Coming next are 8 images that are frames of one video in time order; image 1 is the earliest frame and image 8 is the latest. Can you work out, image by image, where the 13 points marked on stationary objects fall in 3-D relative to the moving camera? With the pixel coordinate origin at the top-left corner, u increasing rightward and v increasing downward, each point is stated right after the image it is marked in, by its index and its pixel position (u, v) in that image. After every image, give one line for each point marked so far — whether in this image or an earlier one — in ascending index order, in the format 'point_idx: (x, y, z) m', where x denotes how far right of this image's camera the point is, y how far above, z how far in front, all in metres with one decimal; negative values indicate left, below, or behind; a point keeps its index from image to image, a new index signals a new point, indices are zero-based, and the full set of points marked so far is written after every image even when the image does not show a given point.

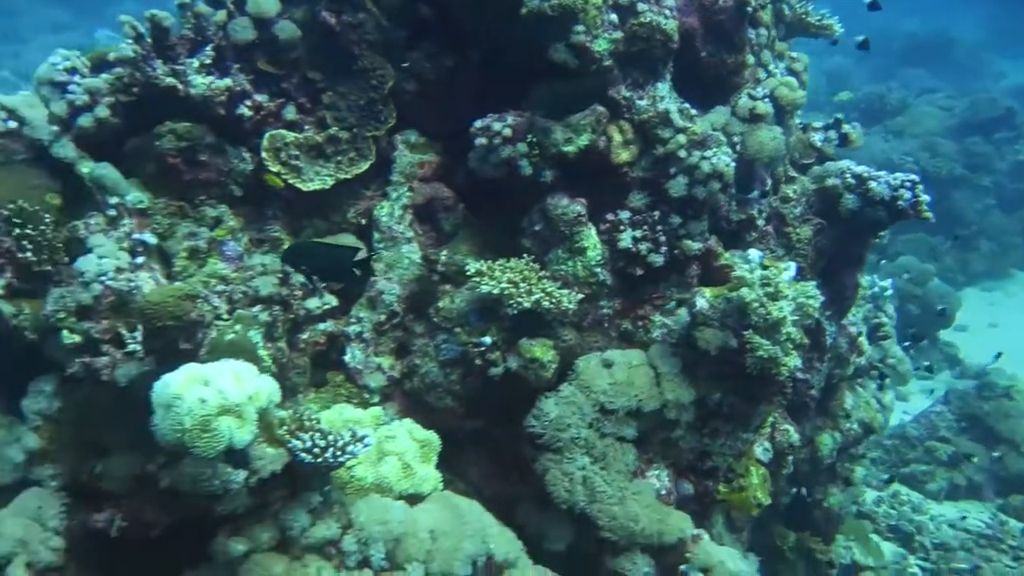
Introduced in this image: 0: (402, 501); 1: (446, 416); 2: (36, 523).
0: (-0.3, -0.6, +2.4) m
1: (-0.2, -0.4, +2.9) m
2: (-1.5, -0.7, +2.6) m
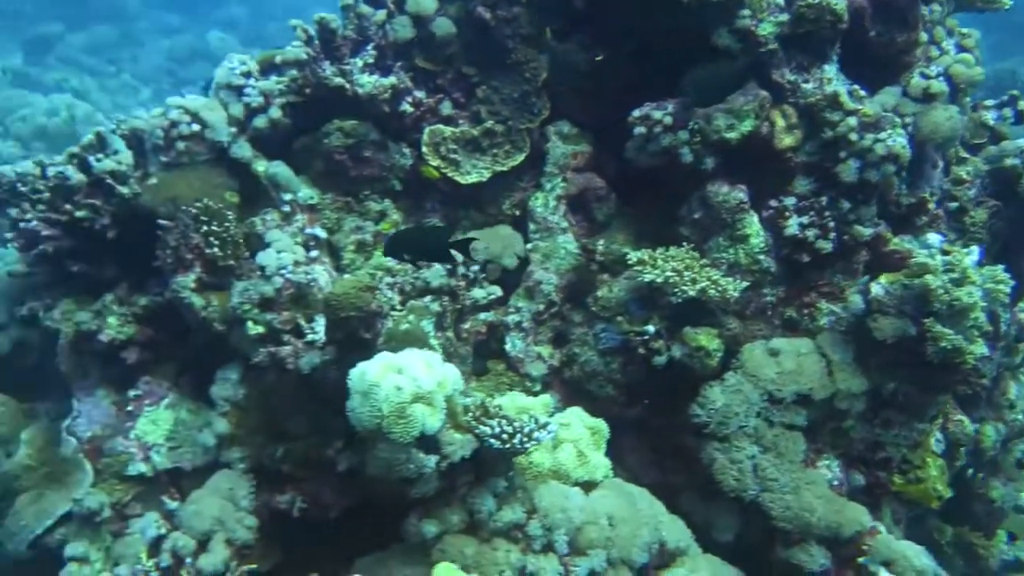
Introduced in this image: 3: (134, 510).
0: (+0.2, -0.6, +2.4) m
1: (+0.3, -0.4, +3.0) m
2: (-0.9, -0.7, +2.7) m
3: (-1.3, -0.8, +2.9) m
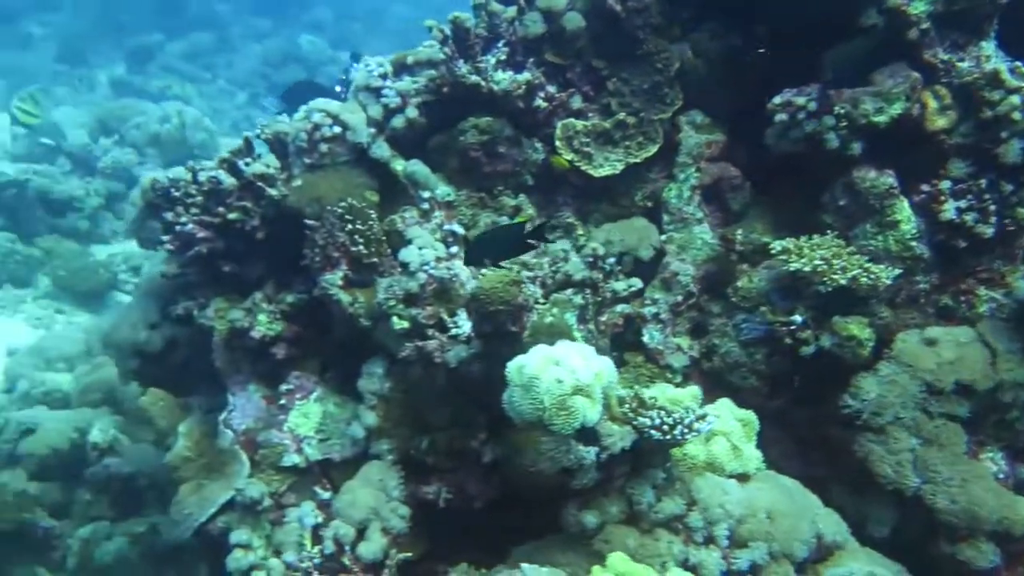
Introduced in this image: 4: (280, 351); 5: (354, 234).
0: (+0.6, -0.5, +2.4) m
1: (+0.8, -0.4, +2.9) m
2: (-0.4, -0.7, +2.8) m
3: (-0.8, -0.8, +3.0) m
4: (-0.9, -0.2, +3.2) m
5: (-0.6, +0.2, +3.0) m
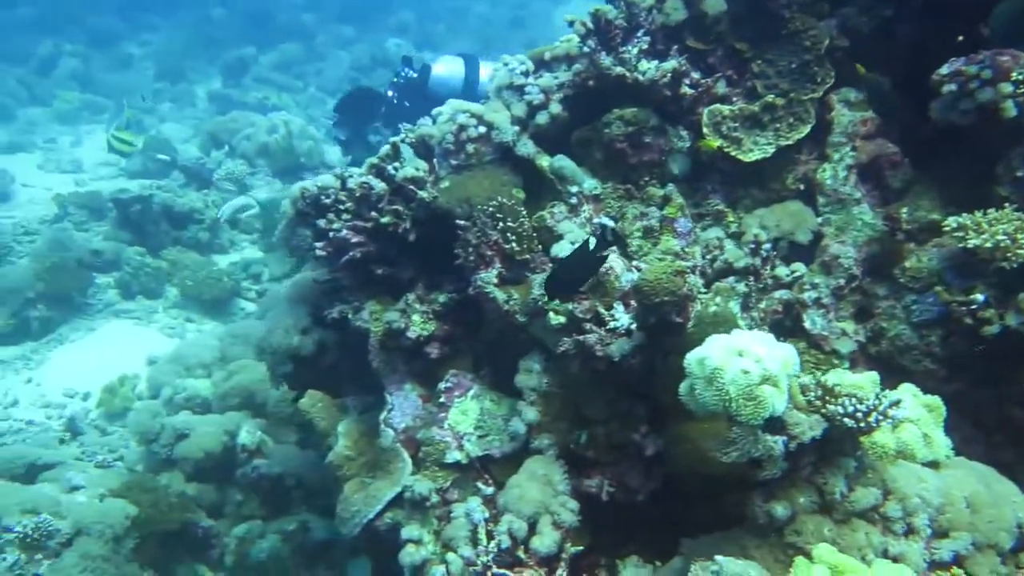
0: (+1.1, -0.5, +2.3) m
1: (+1.4, -0.3, +2.8) m
2: (+0.1, -0.7, +2.8) m
3: (-0.2, -0.8, +3.0) m
4: (-0.3, -0.2, +3.3) m
5: (0.0, +0.2, +3.0) m
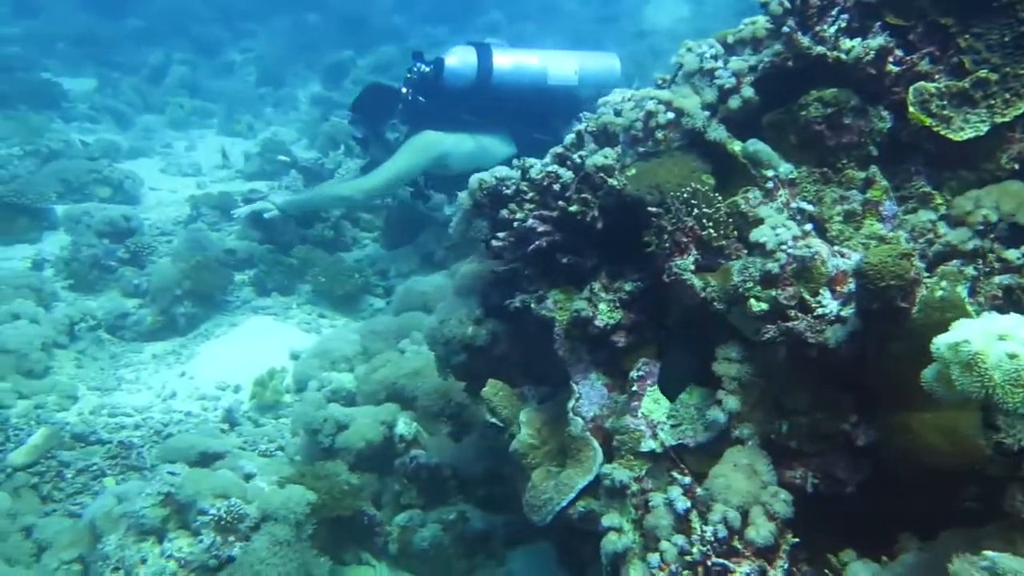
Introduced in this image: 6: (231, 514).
0: (+1.8, -0.4, +2.2) m
1: (+2.0, -0.3, +2.6) m
2: (+0.8, -0.6, +2.8) m
3: (+0.5, -0.7, +3.0) m
4: (+0.4, -0.2, +3.3) m
5: (+0.7, +0.2, +3.0) m
6: (-1.3, -1.1, +4.0) m
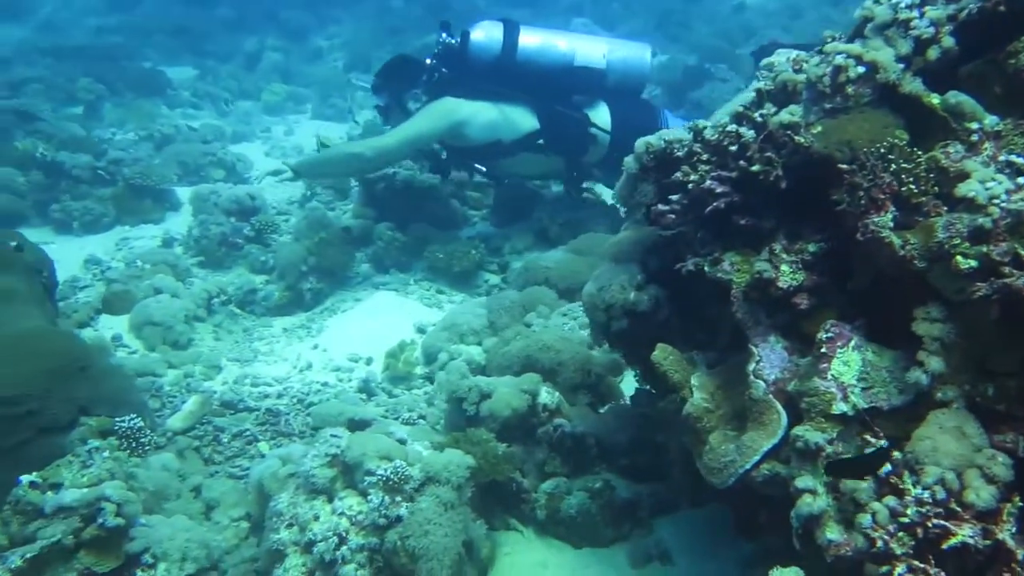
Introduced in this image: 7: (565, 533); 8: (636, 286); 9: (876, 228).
0: (+2.3, -0.3, +2.0) m
1: (+2.7, -0.1, +2.4) m
2: (+1.5, -0.5, +2.7) m
3: (+1.2, -0.6, +2.9) m
4: (+1.1, 0.0, +3.2) m
5: (+1.3, +0.4, +2.9) m
6: (-0.6, -0.9, +4.1) m
7: (+0.3, -1.4, +4.7) m
8: (+0.6, 0.0, +3.9) m
9: (+1.3, +0.2, +2.9) m
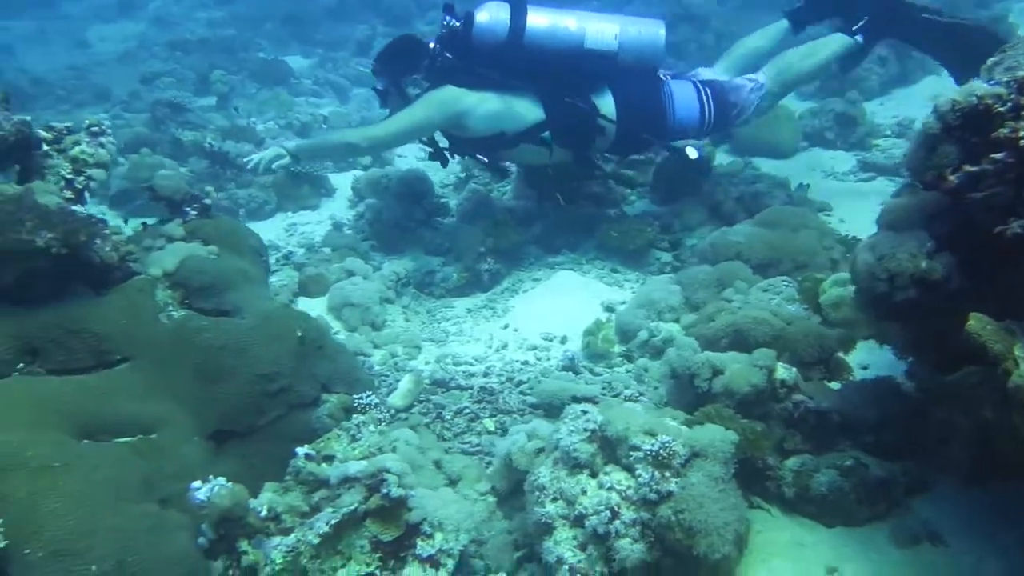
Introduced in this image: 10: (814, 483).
0: (+3.4, -0.2, +1.6) m
1: (+3.7, 0.0, +2.0) m
2: (+2.6, -0.4, +2.4) m
3: (+2.3, -0.4, +2.7) m
4: (+2.3, +0.1, +3.0) m
5: (+2.5, +0.5, +2.6) m
6: (+0.7, -0.8, +4.0) m
7: (+1.6, -1.2, +4.5) m
8: (+1.8, +0.2, +3.7) m
9: (+2.4, +0.3, +2.6) m
10: (+1.6, -1.1, +4.6) m
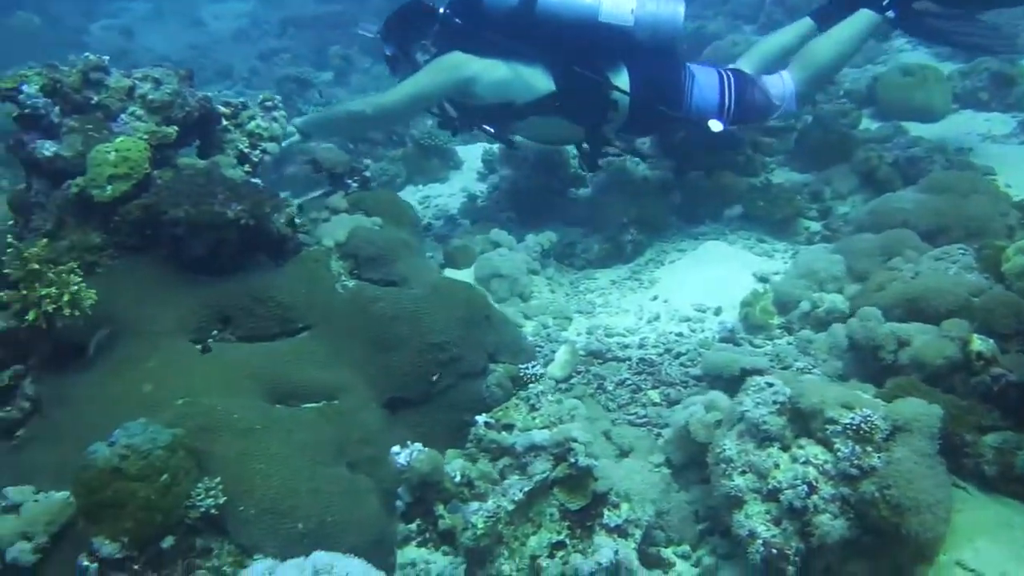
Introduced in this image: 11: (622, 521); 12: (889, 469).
0: (+3.9, -0.1, +1.1) m
1: (+4.3, +0.1, +1.4) m
2: (+3.2, -0.2, +2.0) m
3: (+3.0, -0.3, +2.3) m
4: (+3.0, +0.2, +2.6) m
5: (+3.1, +0.6, +2.2) m
6: (+1.6, -0.6, +3.8) m
7: (+2.6, -1.0, +4.2) m
8: (+2.6, +0.3, +3.4) m
9: (+3.1, +0.5, +2.2) m
10: (+2.6, -0.9, +4.3) m
11: (+0.5, -1.0, +3.8) m
12: (+1.6, -0.8, +3.7) m
